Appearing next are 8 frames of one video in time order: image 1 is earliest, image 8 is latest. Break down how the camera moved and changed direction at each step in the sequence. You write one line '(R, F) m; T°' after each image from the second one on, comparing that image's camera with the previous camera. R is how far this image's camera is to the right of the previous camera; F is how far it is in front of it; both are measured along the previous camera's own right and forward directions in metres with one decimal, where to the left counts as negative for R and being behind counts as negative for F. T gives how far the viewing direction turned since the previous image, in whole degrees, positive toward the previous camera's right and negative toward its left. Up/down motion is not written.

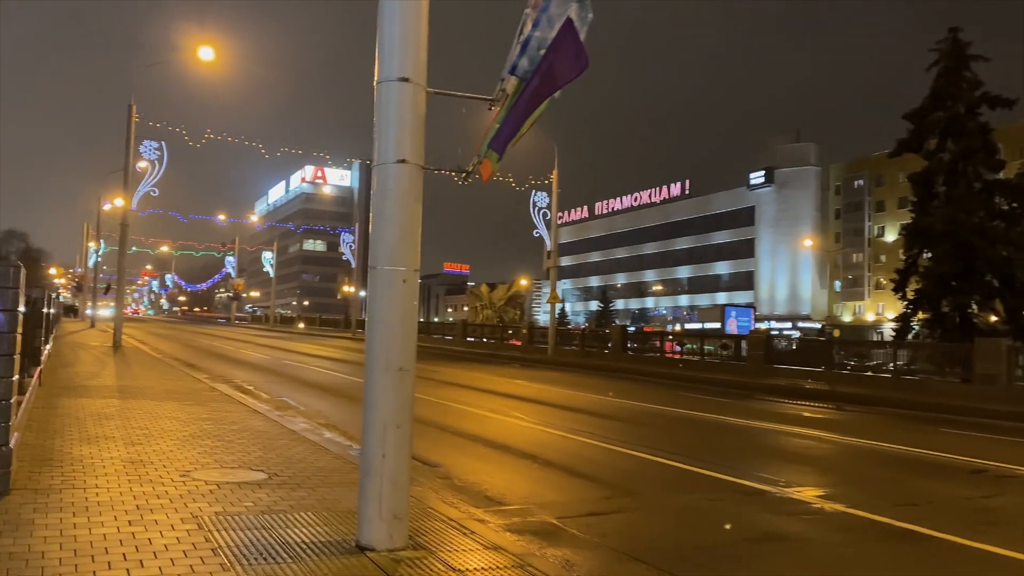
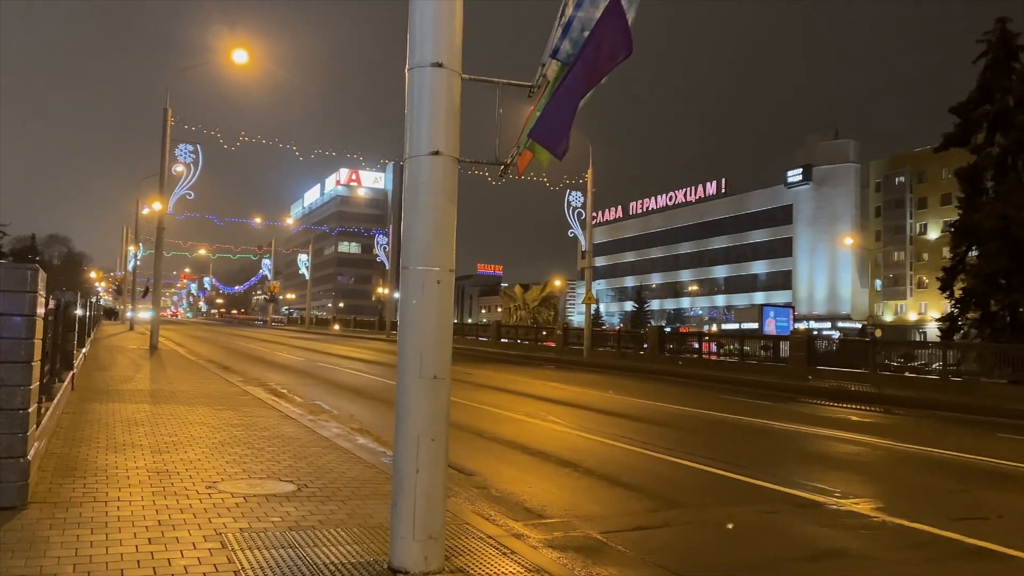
(-0.1, +0.4) m; -3°
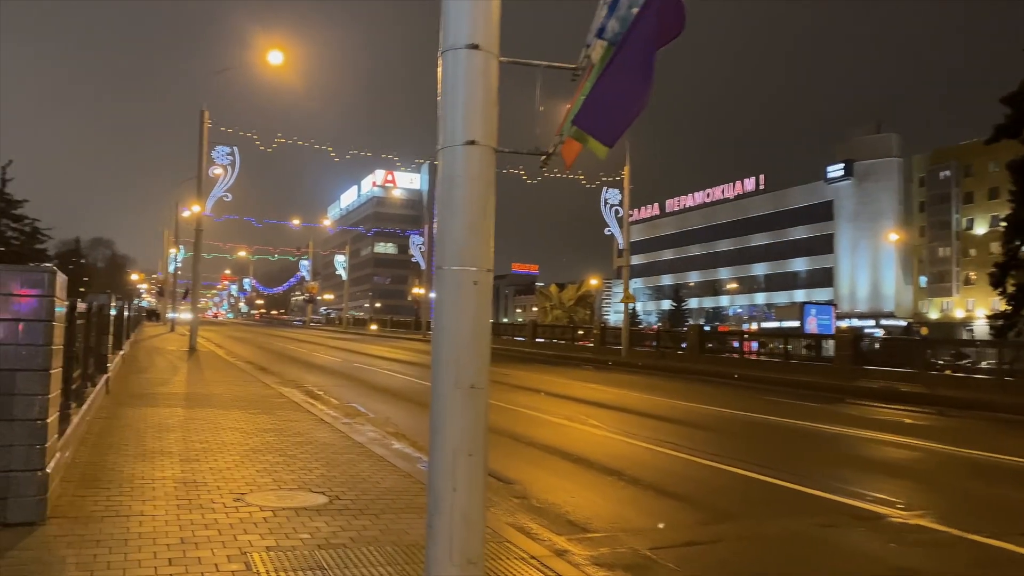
(-0.1, +0.4) m; -3°
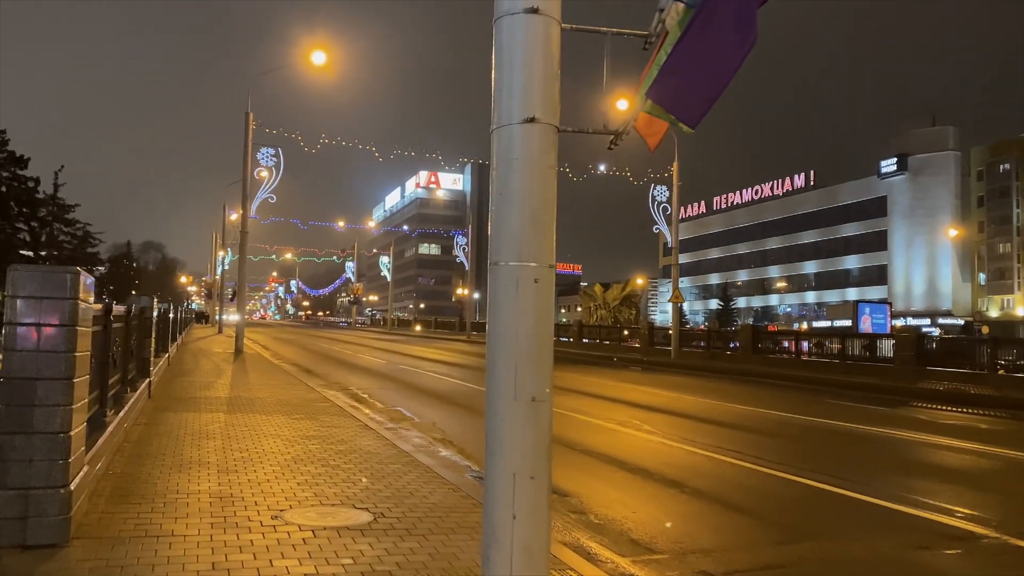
(-0.1, +0.5) m; -3°
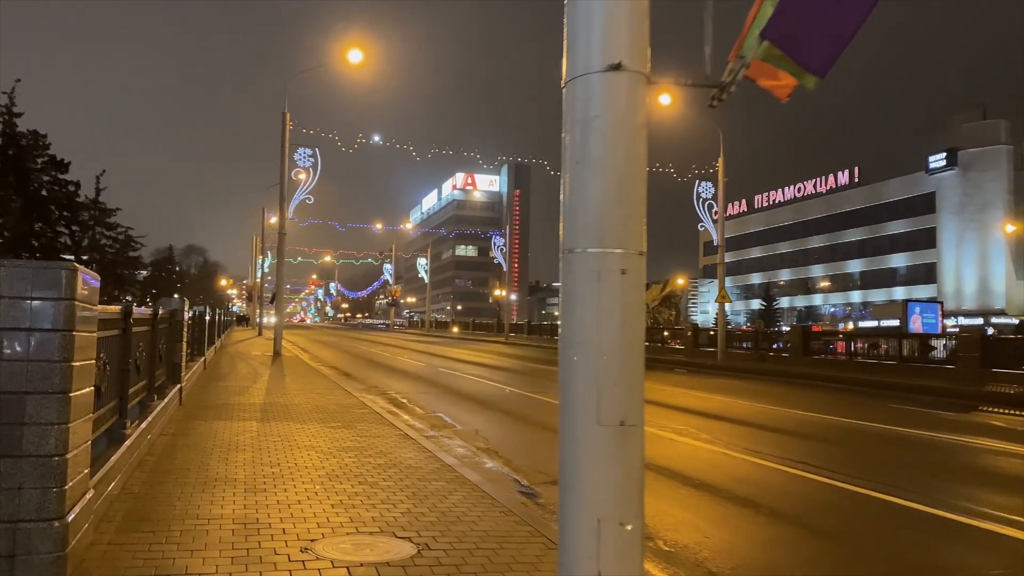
(-0.2, +0.7) m; -3°
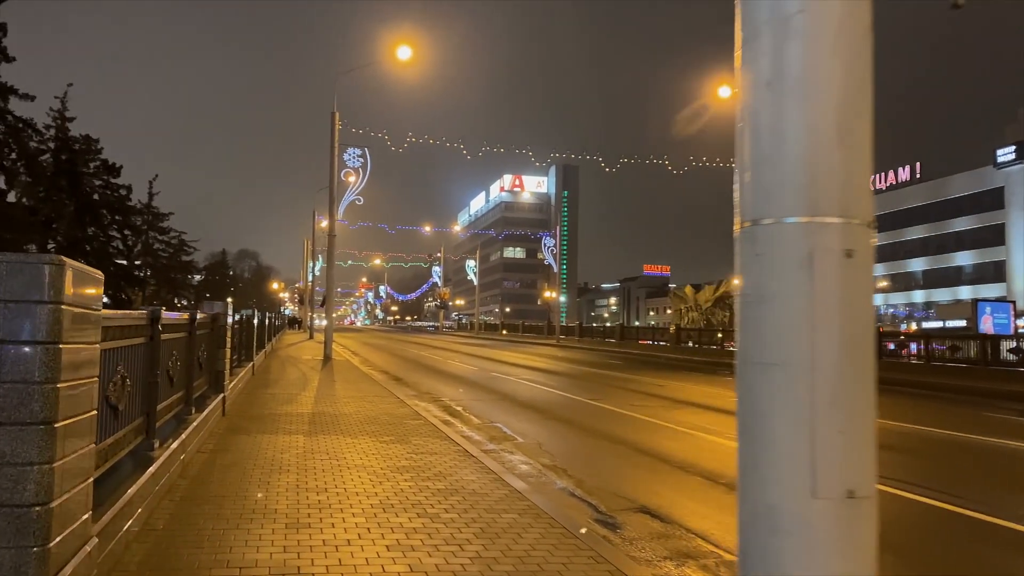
(-0.3, +1.0) m; -4°
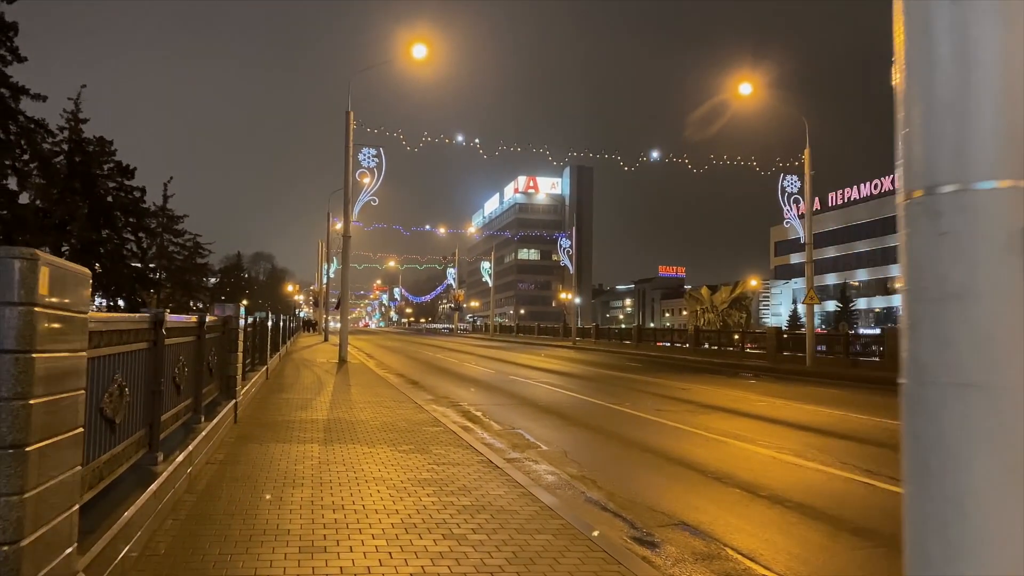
(-0.1, +0.5) m; -1°
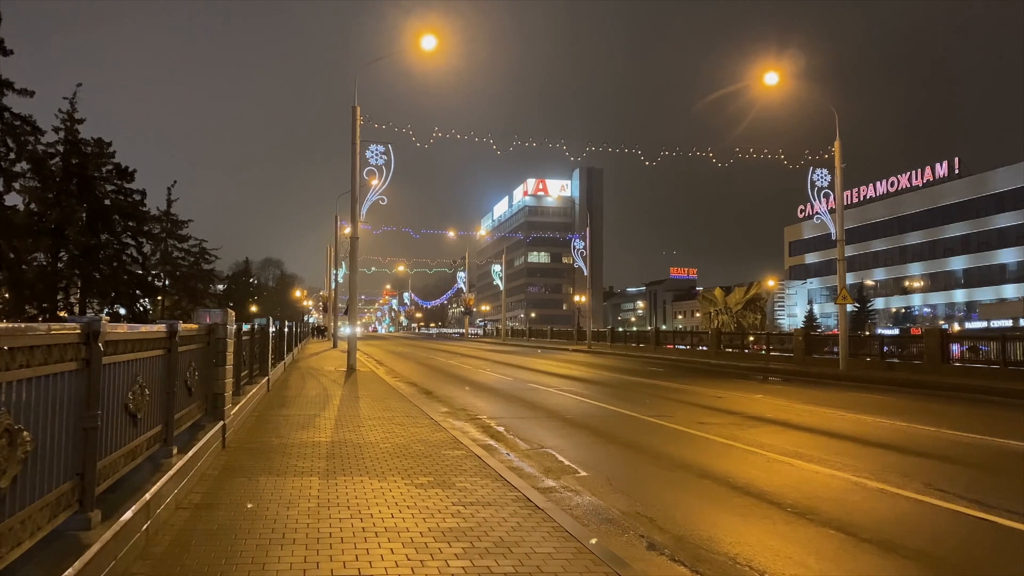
(-0.3, +1.4) m; -1°
